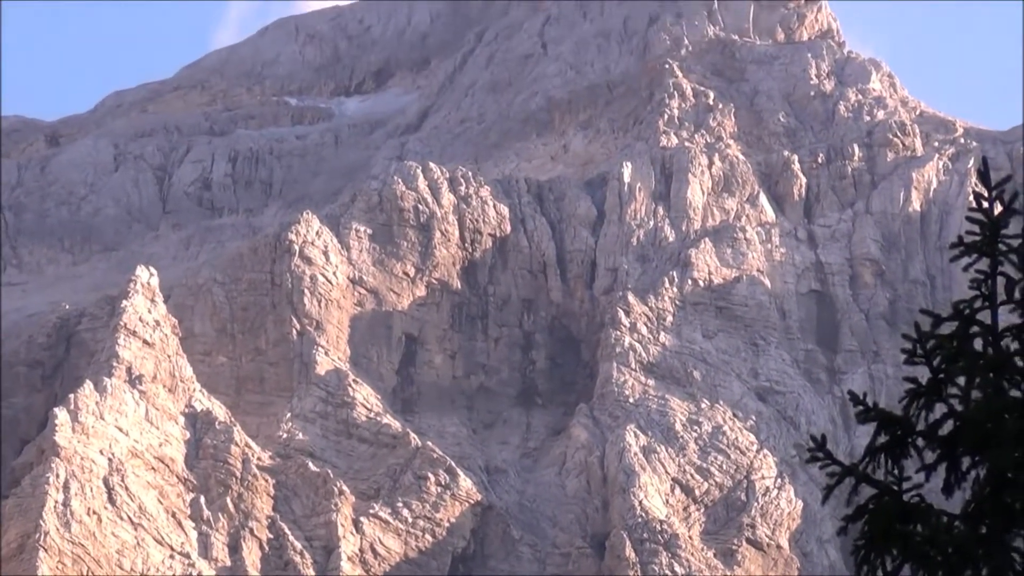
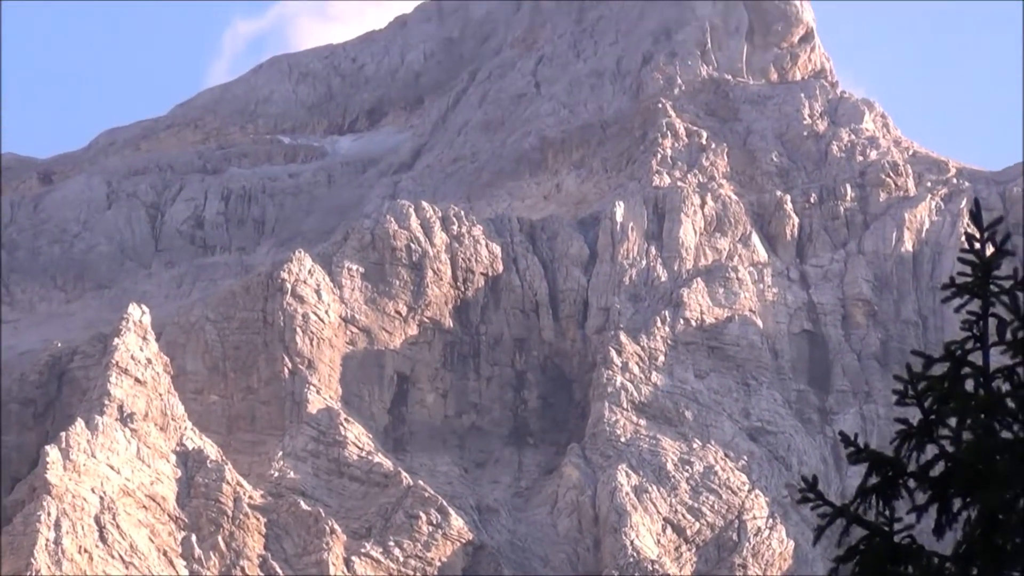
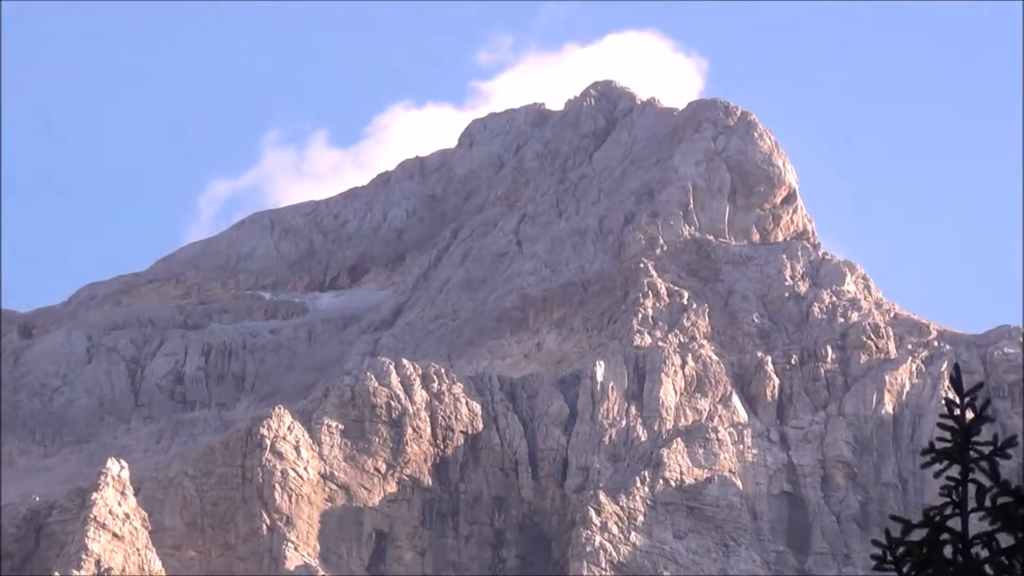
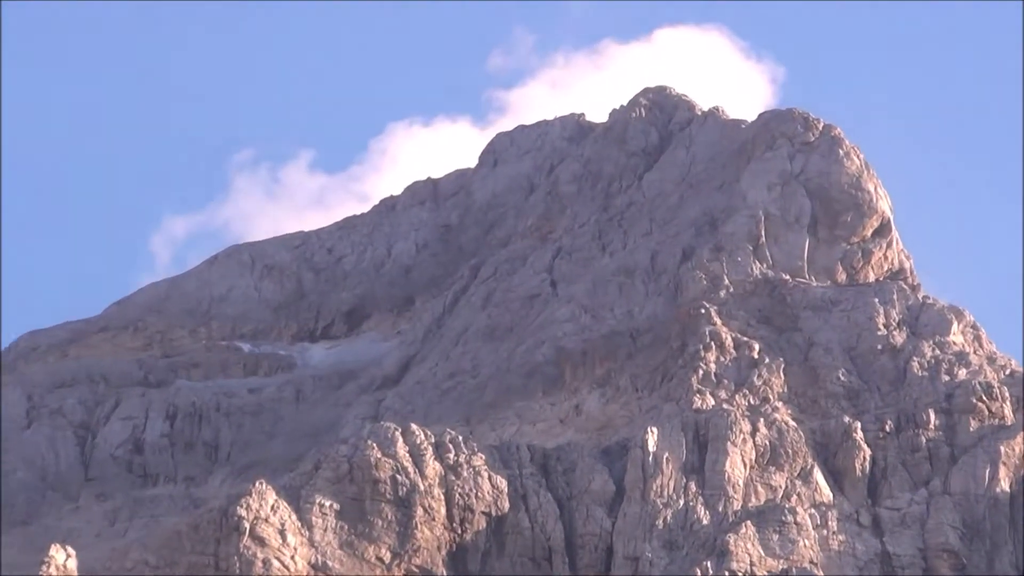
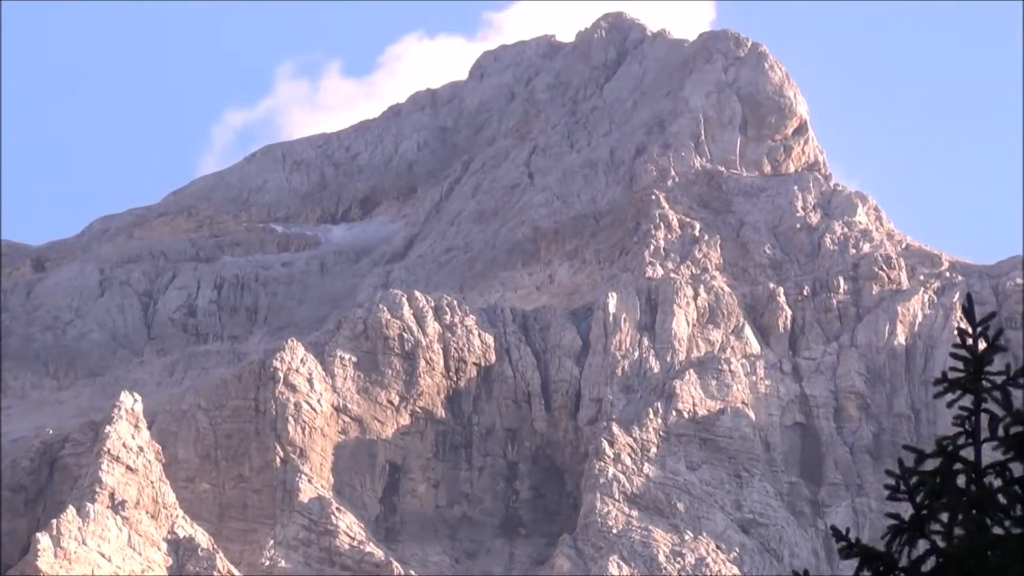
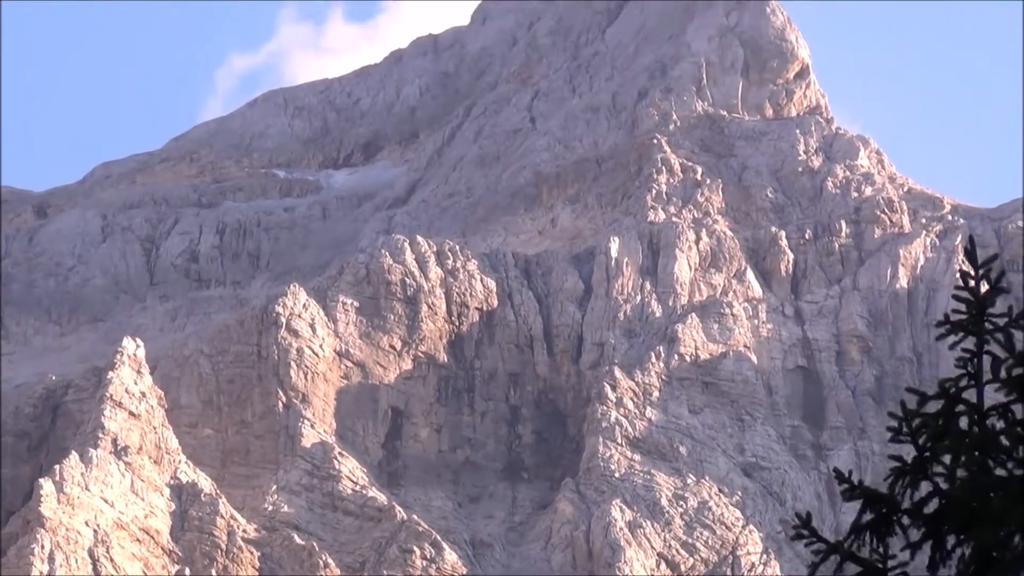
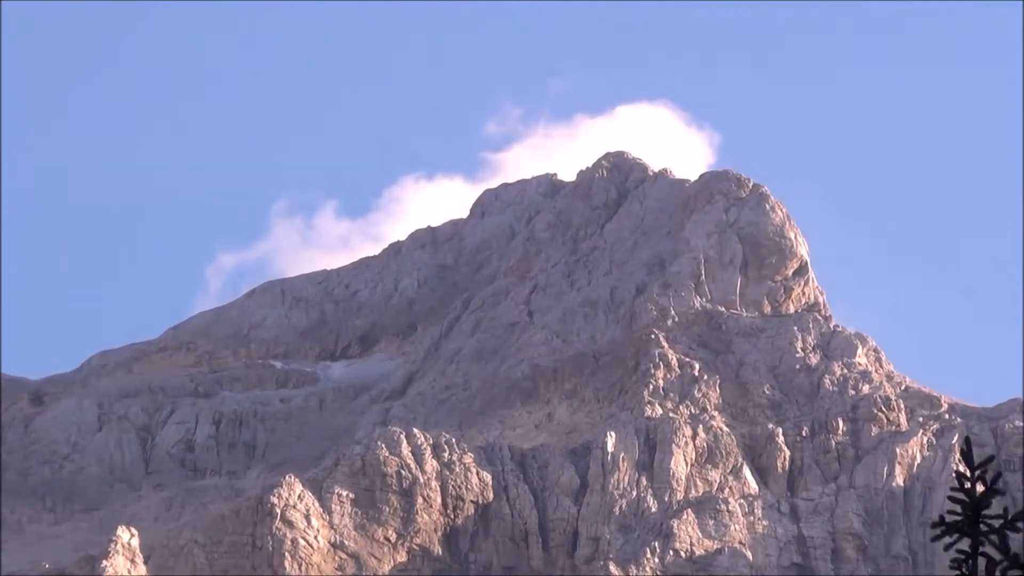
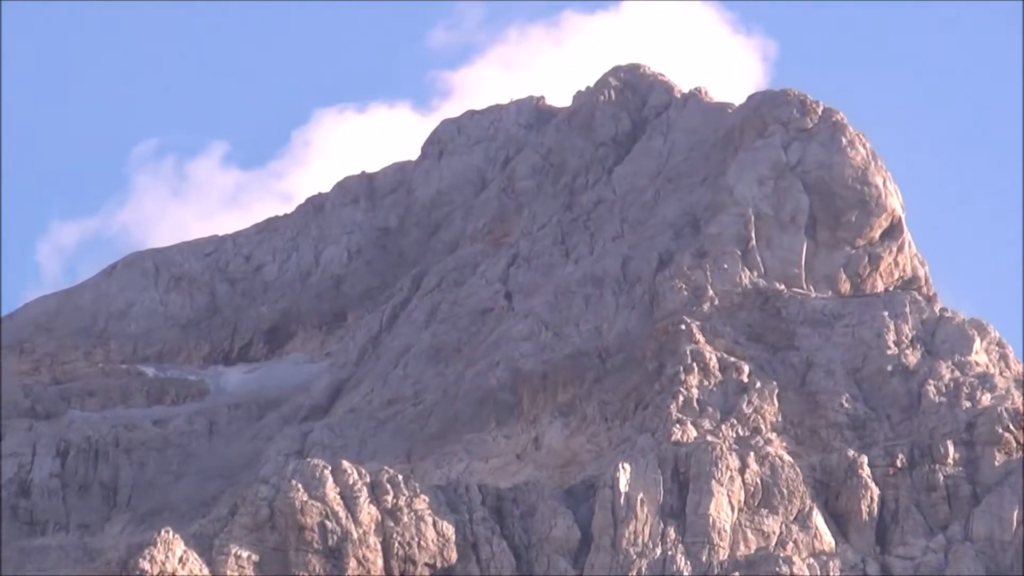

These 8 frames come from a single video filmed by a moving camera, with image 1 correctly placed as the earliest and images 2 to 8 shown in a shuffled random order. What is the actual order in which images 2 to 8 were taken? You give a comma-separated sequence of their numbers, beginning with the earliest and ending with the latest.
2, 6, 5, 3, 7, 4, 8
